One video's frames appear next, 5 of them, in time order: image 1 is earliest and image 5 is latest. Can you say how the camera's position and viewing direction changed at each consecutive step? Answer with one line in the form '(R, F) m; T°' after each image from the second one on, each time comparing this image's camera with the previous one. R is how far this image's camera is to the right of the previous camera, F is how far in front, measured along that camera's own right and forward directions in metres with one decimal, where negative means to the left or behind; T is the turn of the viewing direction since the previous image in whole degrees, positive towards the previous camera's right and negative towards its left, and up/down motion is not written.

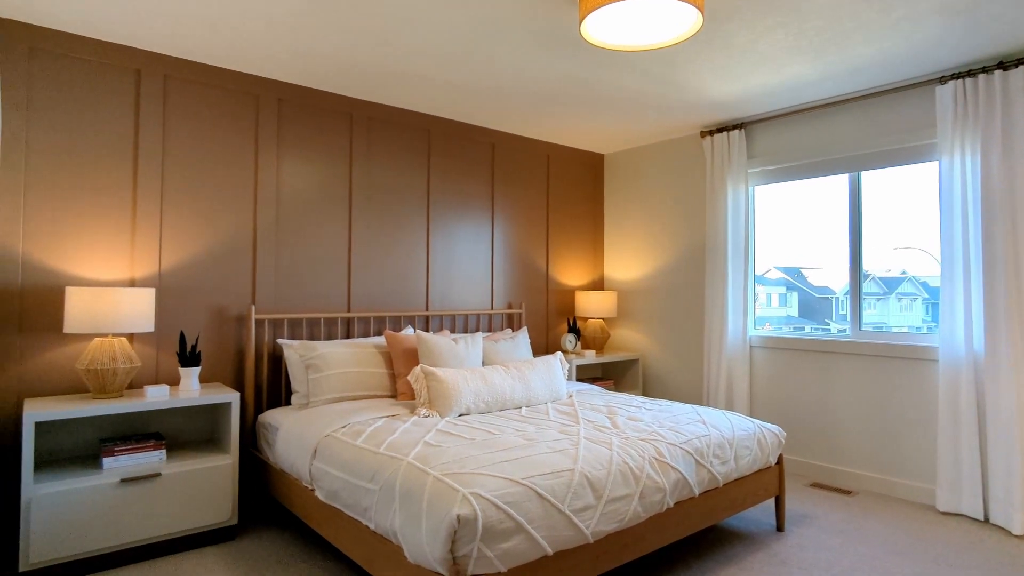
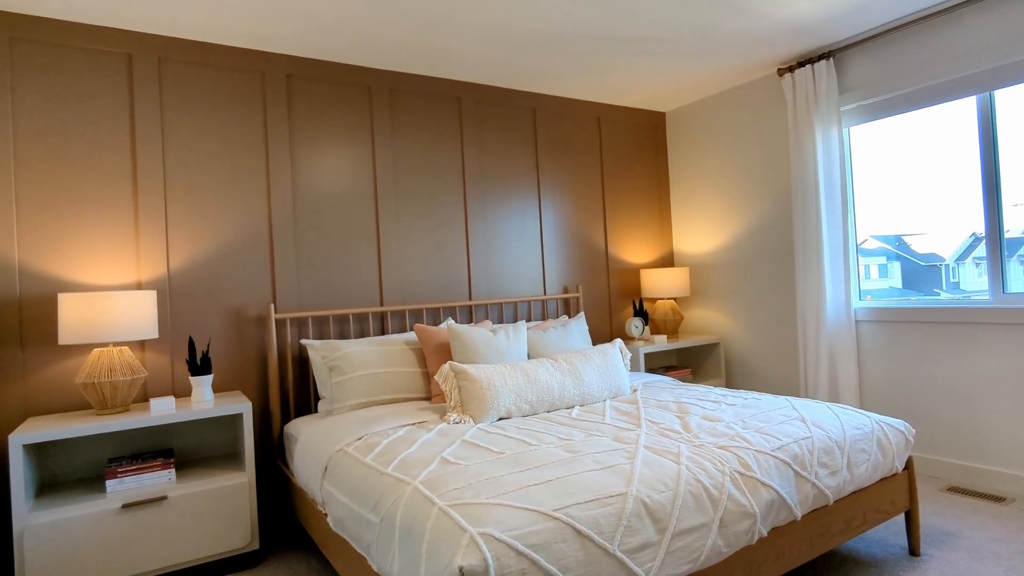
(+0.1, +0.4) m; -7°
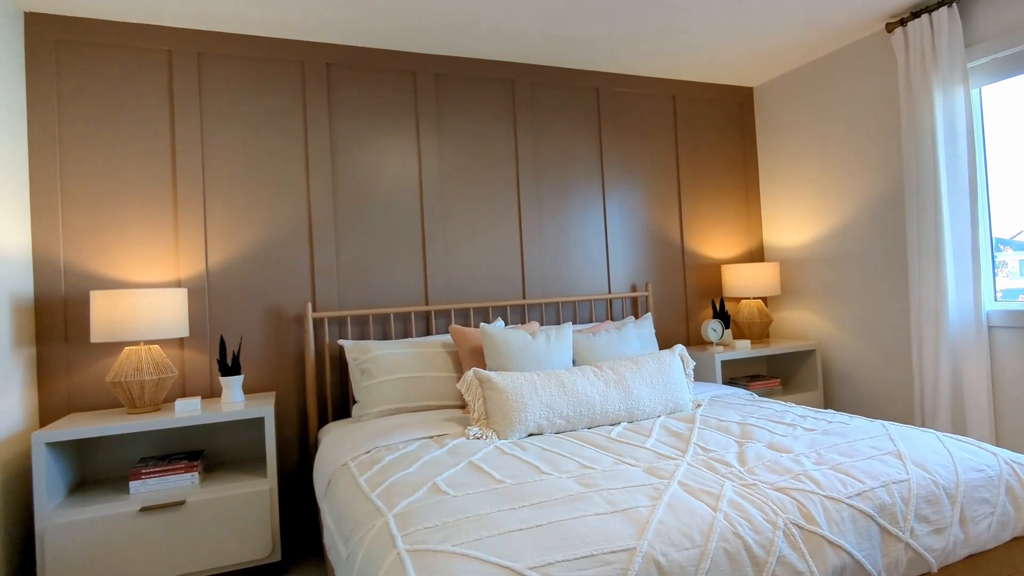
(+0.2, +0.3) m; -10°
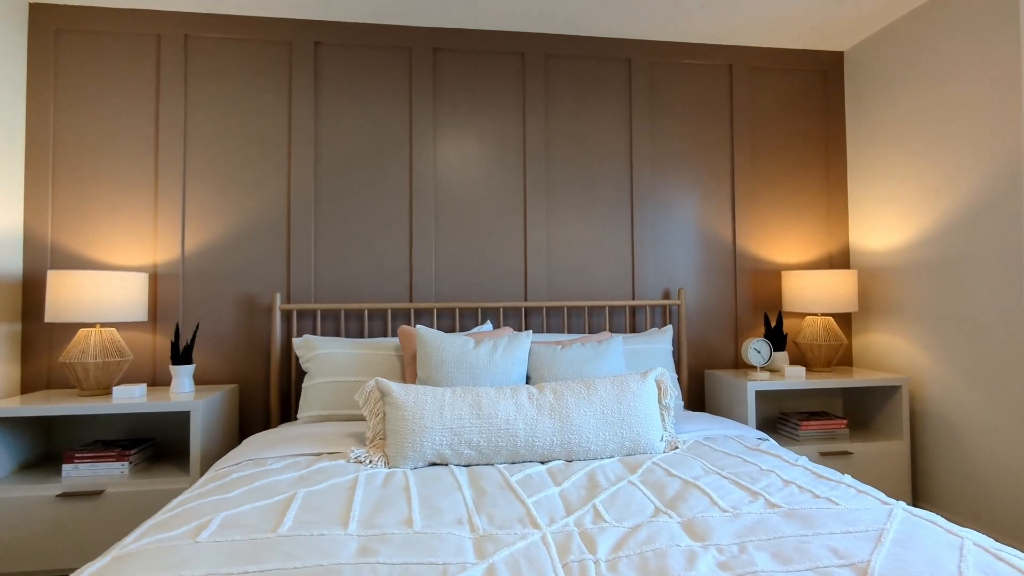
(+0.6, +0.4) m; -14°
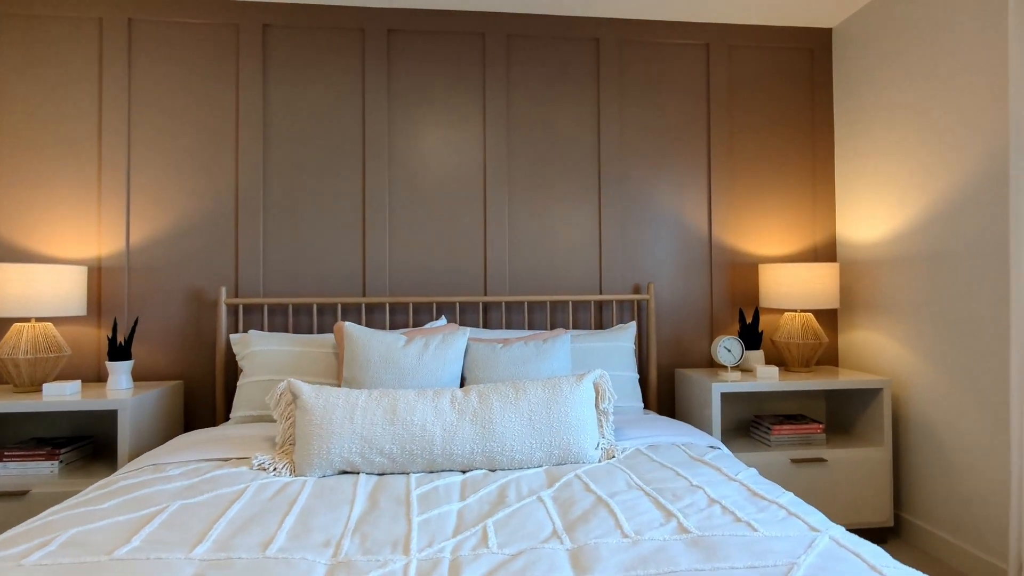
(+0.3, +0.1) m; -2°
